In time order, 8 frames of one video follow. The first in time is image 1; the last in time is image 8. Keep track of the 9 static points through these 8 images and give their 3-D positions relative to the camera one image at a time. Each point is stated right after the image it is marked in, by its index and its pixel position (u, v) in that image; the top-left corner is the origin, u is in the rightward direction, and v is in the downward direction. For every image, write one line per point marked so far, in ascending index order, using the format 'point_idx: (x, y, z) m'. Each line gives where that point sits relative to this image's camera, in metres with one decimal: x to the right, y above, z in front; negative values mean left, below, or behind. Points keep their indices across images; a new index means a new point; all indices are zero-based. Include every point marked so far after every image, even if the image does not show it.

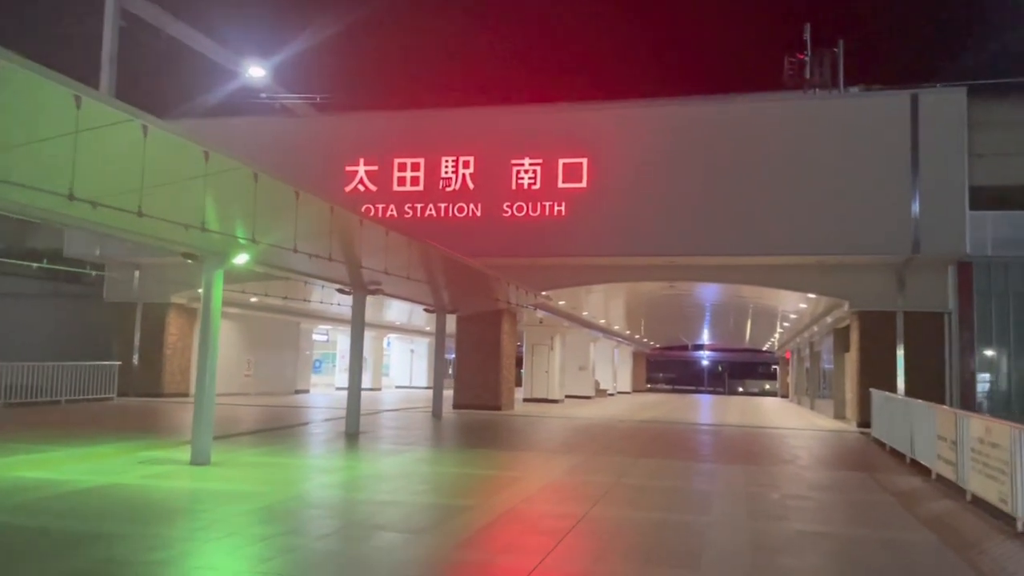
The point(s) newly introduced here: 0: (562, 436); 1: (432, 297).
0: (+1.0, -2.8, +15.6) m
1: (-1.7, -0.2, +18.3) m
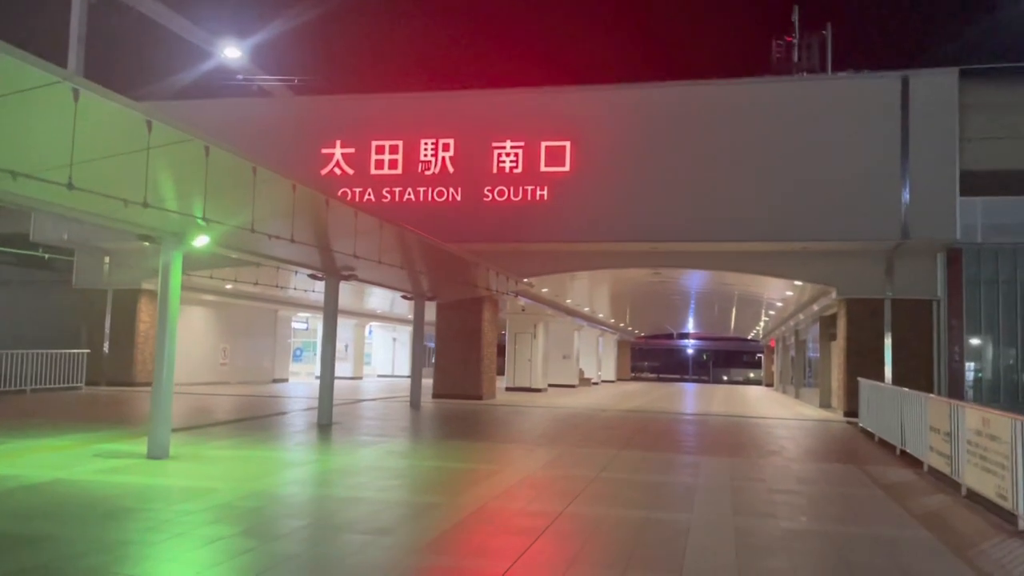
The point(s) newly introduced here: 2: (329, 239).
0: (+0.6, -2.5, +15.2) m
1: (-2.1, +0.1, +17.8) m
2: (-2.6, +0.7, +12.1) m
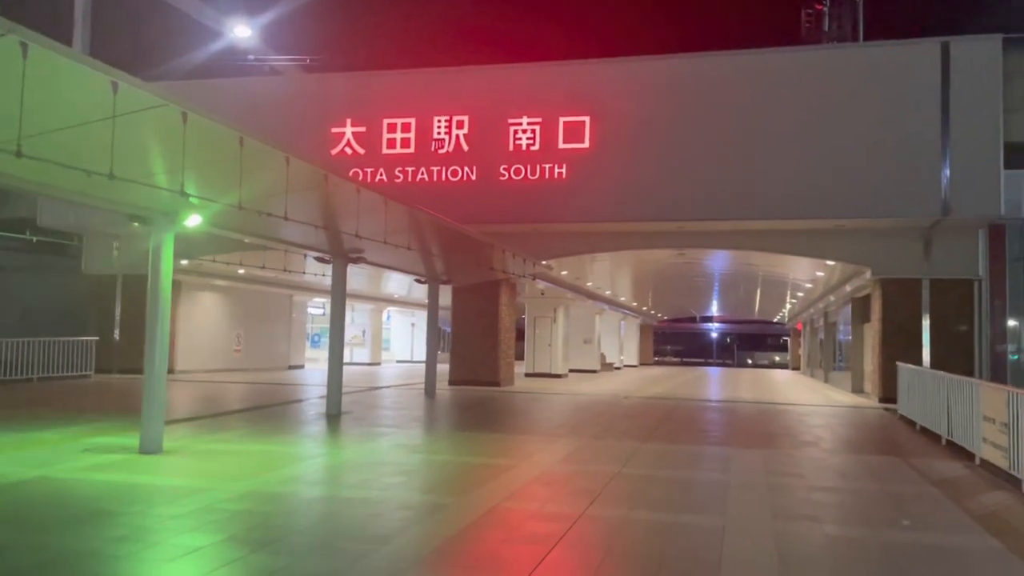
0: (+0.9, -2.2, +14.5) m
1: (-1.8, +0.5, +17.1) m
2: (-2.4, +1.0, +11.5) m
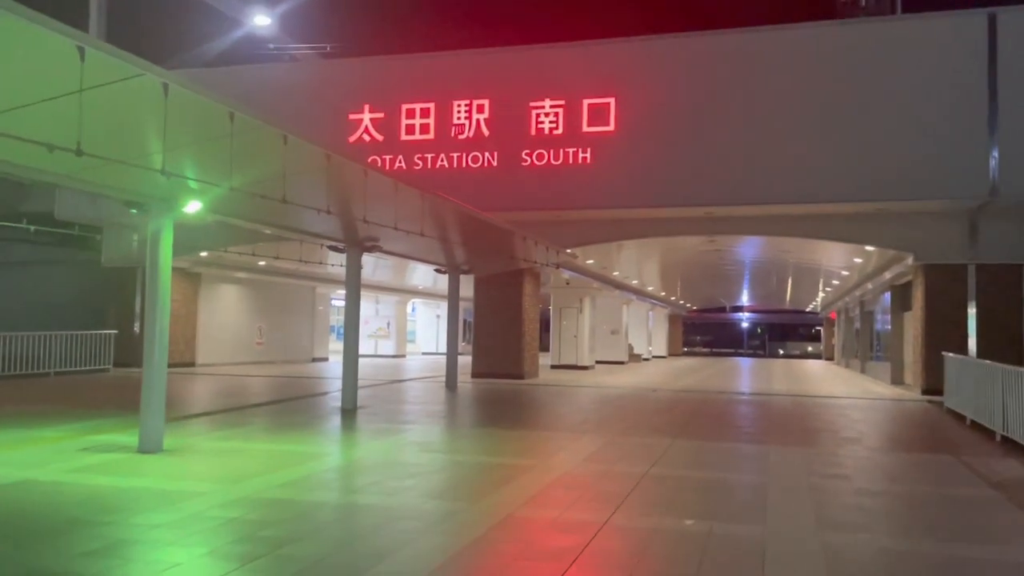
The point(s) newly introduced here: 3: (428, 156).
0: (+1.3, -2.0, +13.8) m
1: (-1.3, +0.7, +16.5) m
2: (-2.1, +1.1, +10.9) m
3: (-1.9, +2.9, +18.4) m
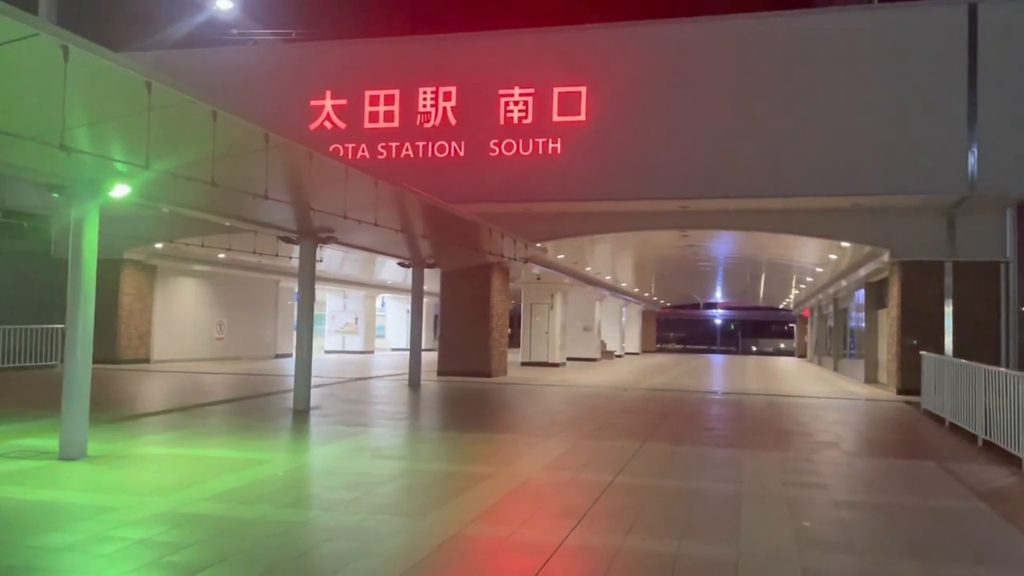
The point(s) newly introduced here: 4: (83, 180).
0: (+0.7, -1.9, +13.3) m
1: (-2.0, +0.8, +15.9) m
2: (-2.6, +1.2, +10.2) m
3: (-2.5, +3.0, +17.7) m
4: (-4.2, +1.0, +8.1) m
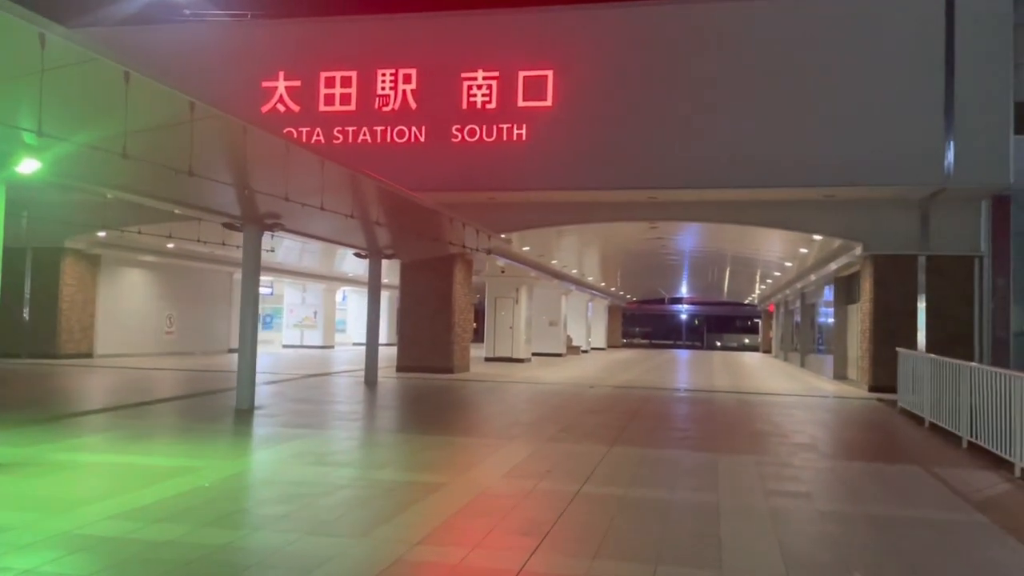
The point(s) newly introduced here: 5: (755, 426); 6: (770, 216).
0: (+0.1, -1.8, +12.6) m
1: (-2.7, +0.9, +15.0) m
2: (-3.0, +1.3, +9.4) m
3: (-3.3, +3.2, +16.8) m
4: (-4.5, +1.2, +7.2) m
5: (+3.2, -1.8, +11.1) m
6: (+5.0, +1.4, +16.1) m
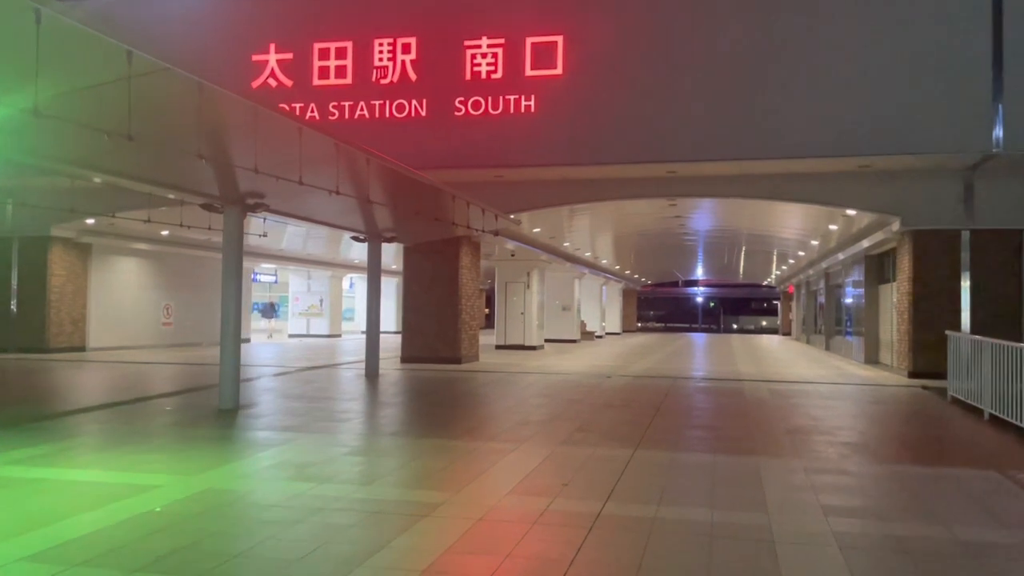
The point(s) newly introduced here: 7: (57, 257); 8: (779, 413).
0: (+0.3, -1.6, +11.5) m
1: (-2.5, +1.2, +14.0) m
2: (-3.0, +1.4, +8.3) m
3: (-3.1, +3.5, +15.7) m
4: (-4.5, +1.2, +6.1) m
5: (+3.4, -1.6, +10.0) m
6: (+5.2, +1.8, +14.9) m
7: (-10.7, +0.7, +19.6) m
8: (+3.5, -1.6, +10.8) m
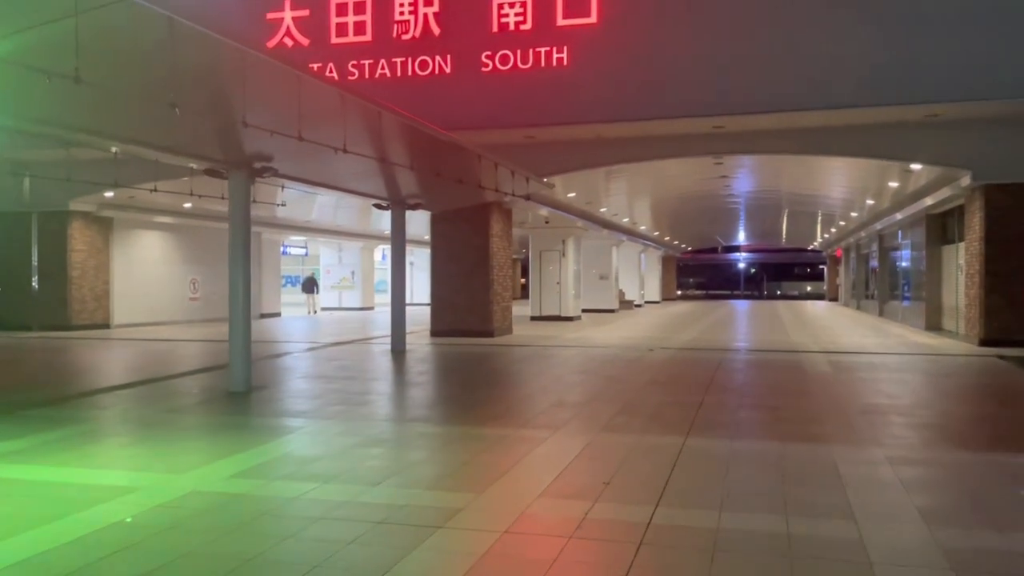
0: (+0.7, -1.2, +10.6) m
1: (-2.0, +1.6, +13.0) m
2: (-2.7, +1.7, +7.4) m
3: (-2.6, +4.0, +14.7) m
4: (-4.3, +1.4, +5.3) m
5: (+3.8, -1.2, +9.0) m
6: (+5.7, +2.4, +13.6) m
7: (-10.0, +1.3, +19.1) m
8: (+3.9, -1.2, +9.7) m
